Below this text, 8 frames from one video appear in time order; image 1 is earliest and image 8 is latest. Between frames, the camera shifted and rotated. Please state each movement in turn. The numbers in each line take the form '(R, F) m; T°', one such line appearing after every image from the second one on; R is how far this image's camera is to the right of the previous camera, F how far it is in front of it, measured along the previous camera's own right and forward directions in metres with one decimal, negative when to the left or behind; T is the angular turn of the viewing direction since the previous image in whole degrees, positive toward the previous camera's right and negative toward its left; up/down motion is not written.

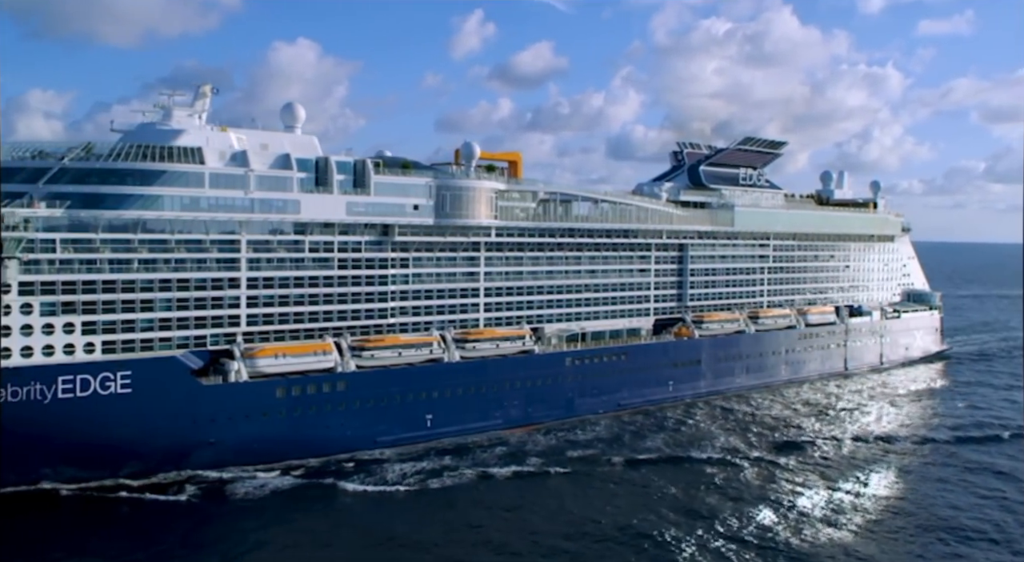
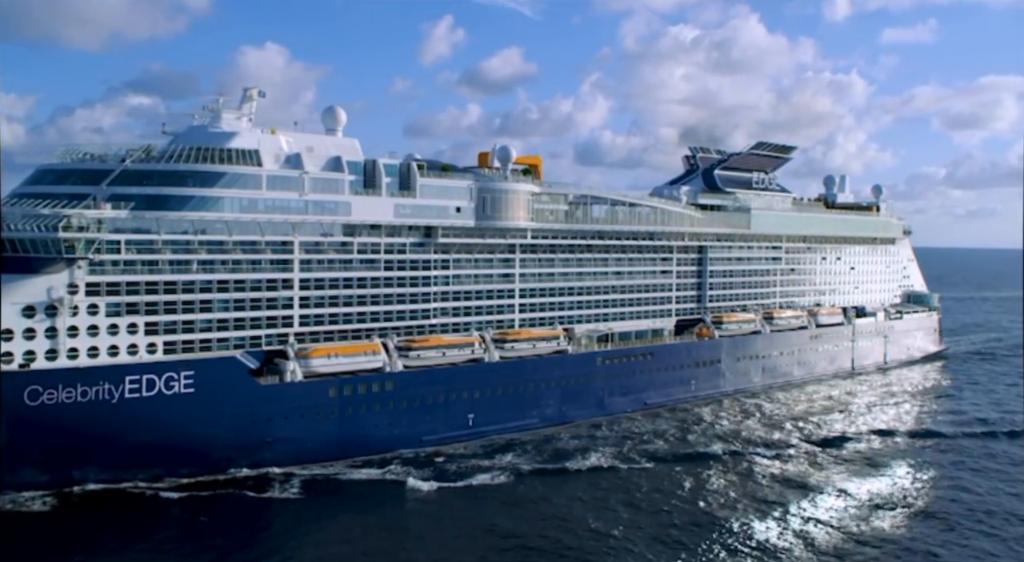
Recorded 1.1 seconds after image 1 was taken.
(-2.4, -0.5) m; +2°
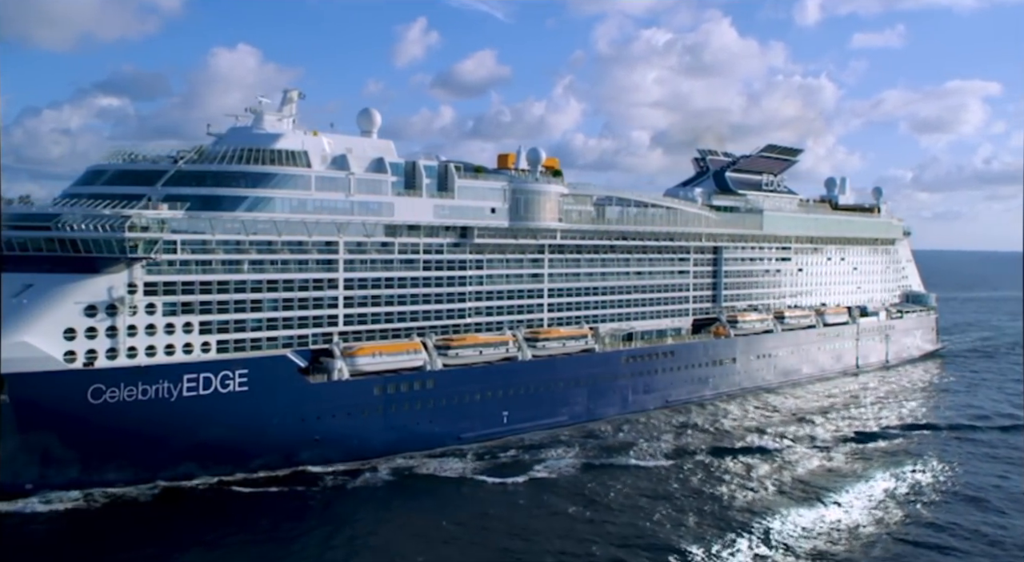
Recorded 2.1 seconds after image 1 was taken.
(-2.1, -0.5) m; +2°
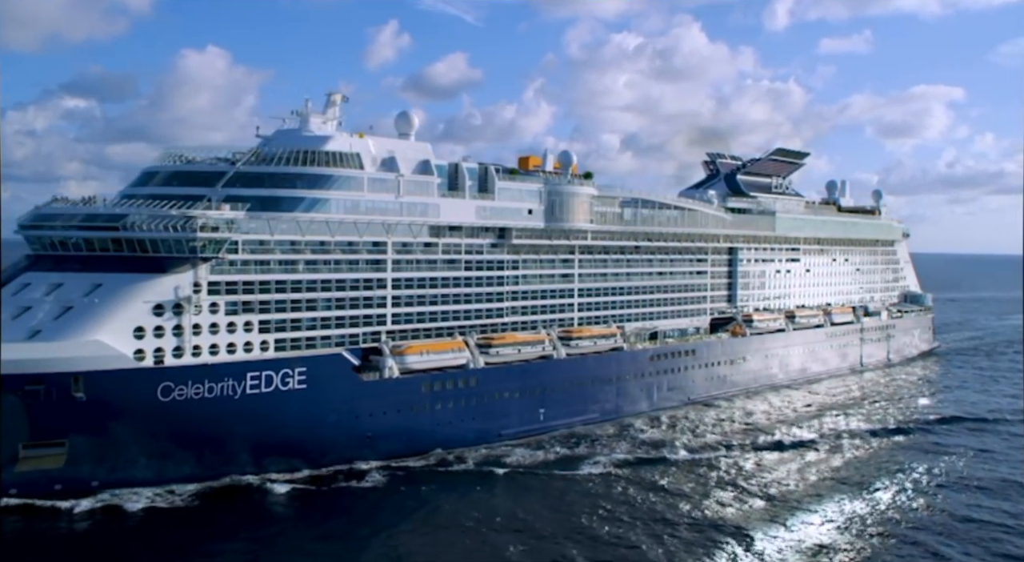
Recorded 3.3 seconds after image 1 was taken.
(-2.3, -0.6) m; +2°
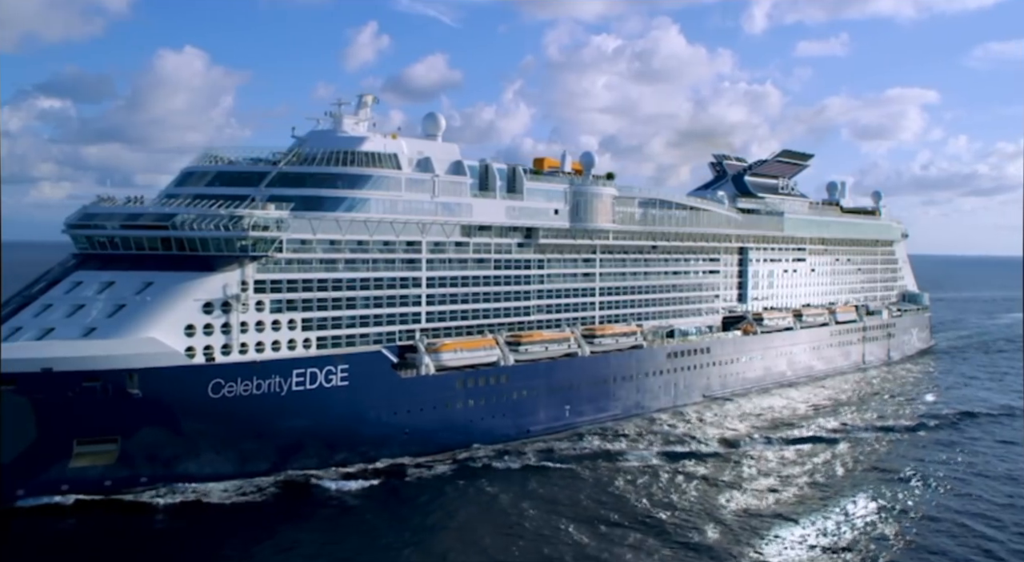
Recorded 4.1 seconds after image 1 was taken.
(-1.7, -0.5) m; +1°
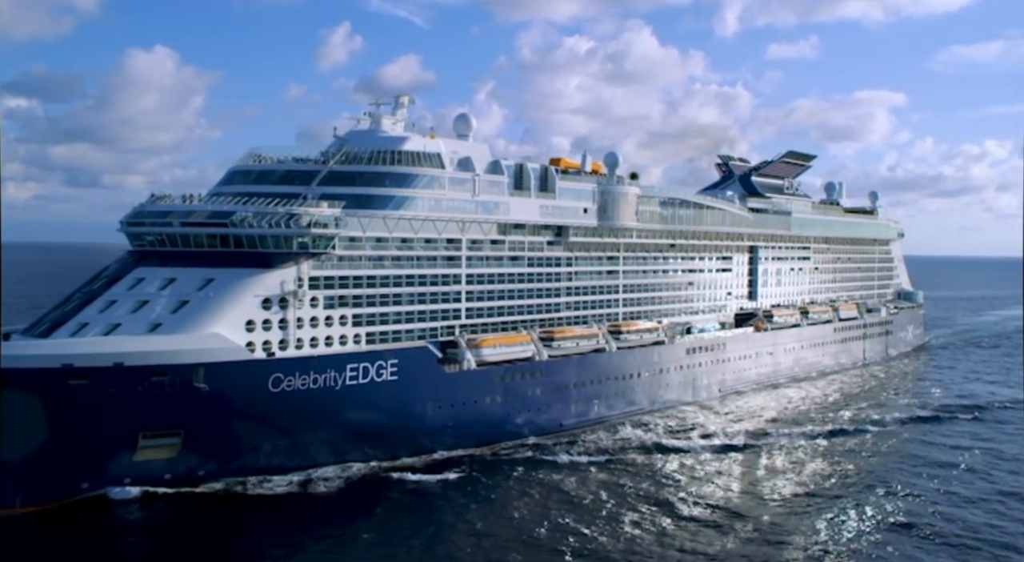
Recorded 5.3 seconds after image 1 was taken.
(-2.1, -0.7) m; +2°
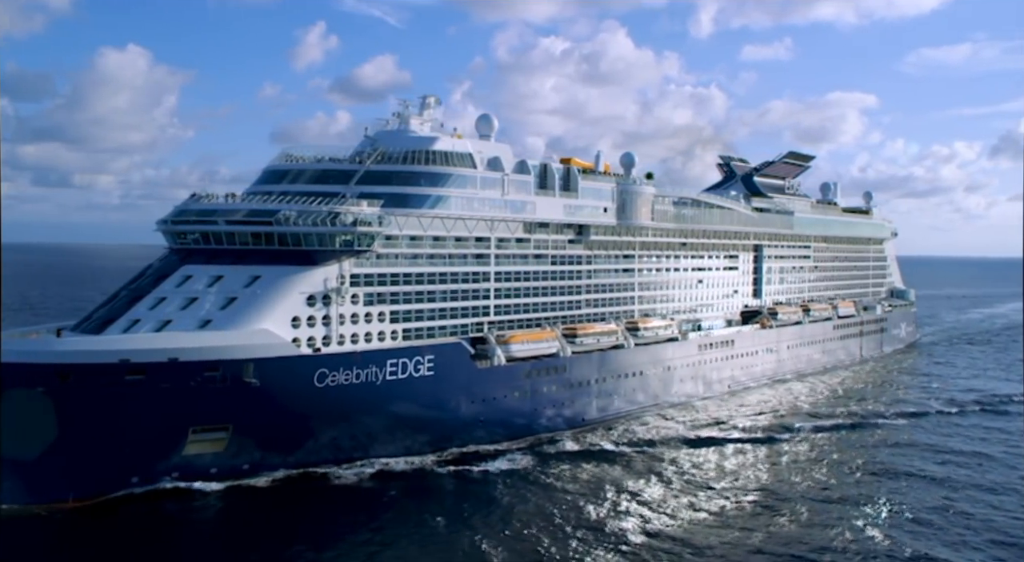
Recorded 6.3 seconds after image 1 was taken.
(-1.7, -0.6) m; +1°
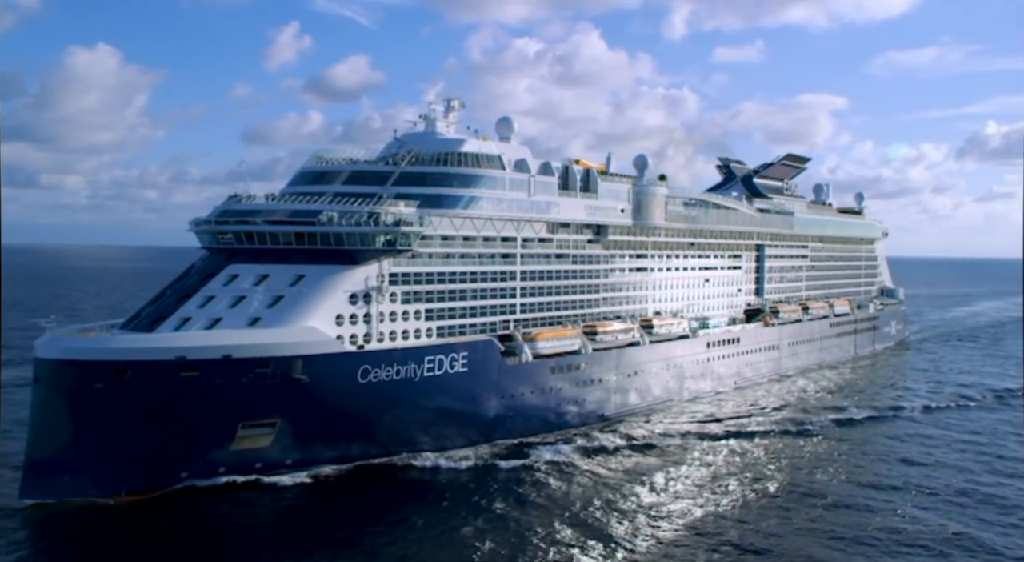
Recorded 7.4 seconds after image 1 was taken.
(-1.8, -0.7) m; +2°
